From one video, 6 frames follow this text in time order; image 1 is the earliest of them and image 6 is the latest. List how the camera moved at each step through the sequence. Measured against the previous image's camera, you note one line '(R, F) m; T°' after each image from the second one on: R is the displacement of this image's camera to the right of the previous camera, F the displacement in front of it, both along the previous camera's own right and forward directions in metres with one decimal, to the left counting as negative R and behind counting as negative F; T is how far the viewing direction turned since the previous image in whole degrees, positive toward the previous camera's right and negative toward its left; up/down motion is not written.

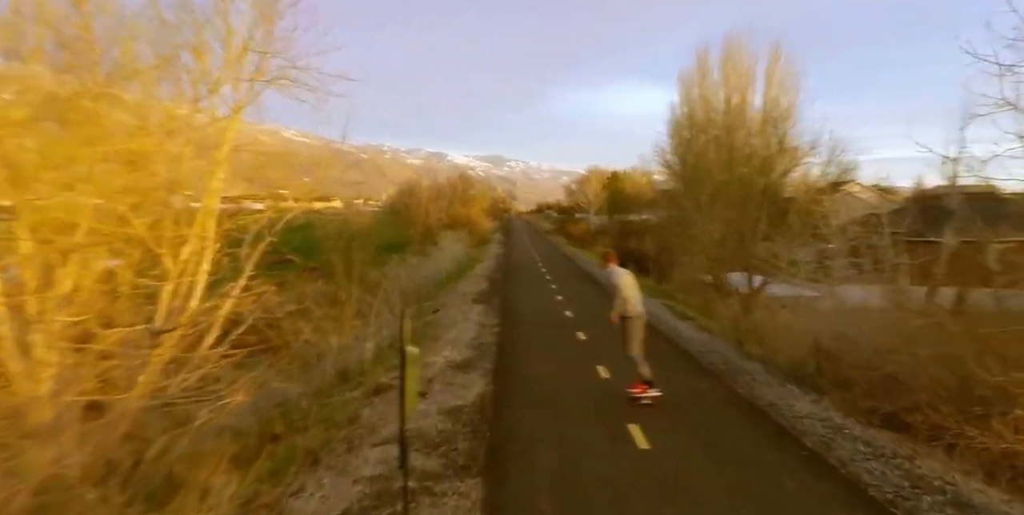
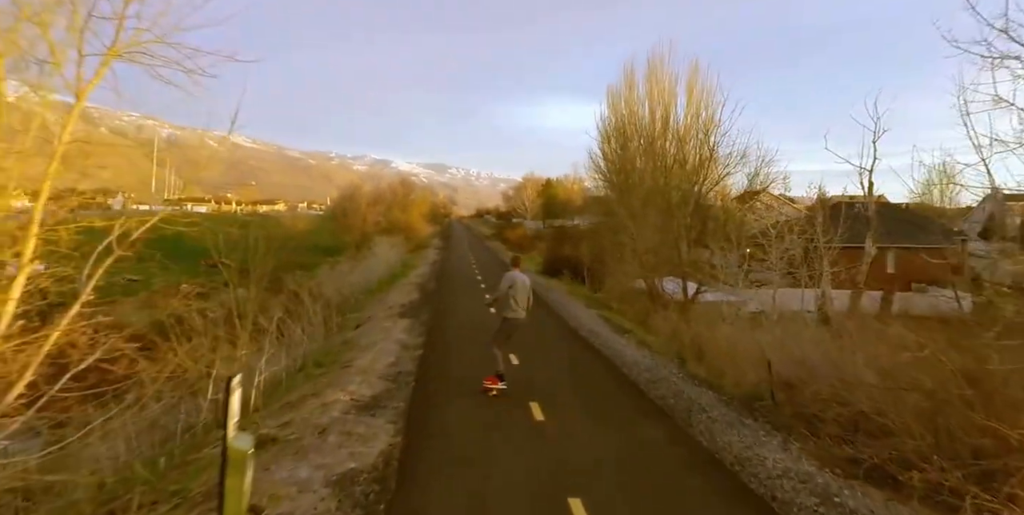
(+0.2, +1.4) m; +7°
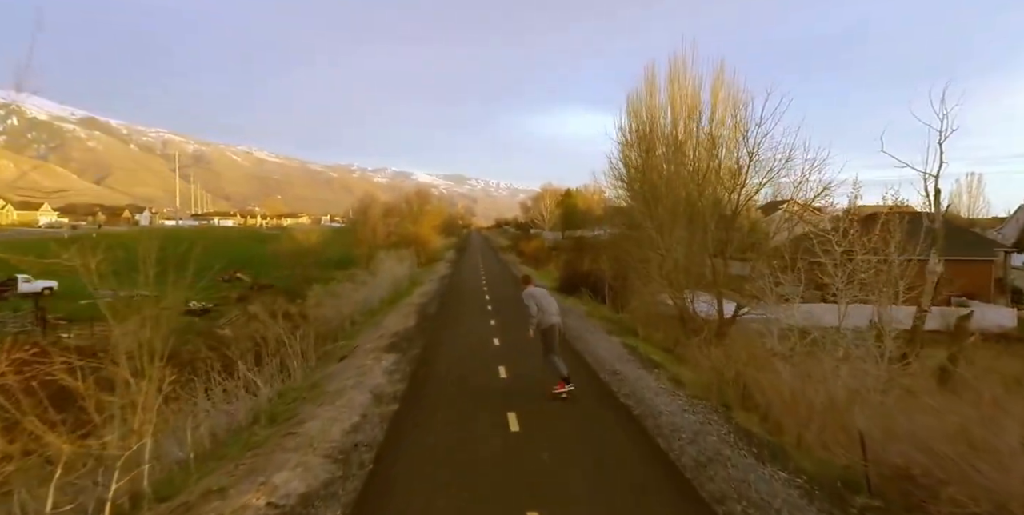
(+0.3, +2.4) m; -2°
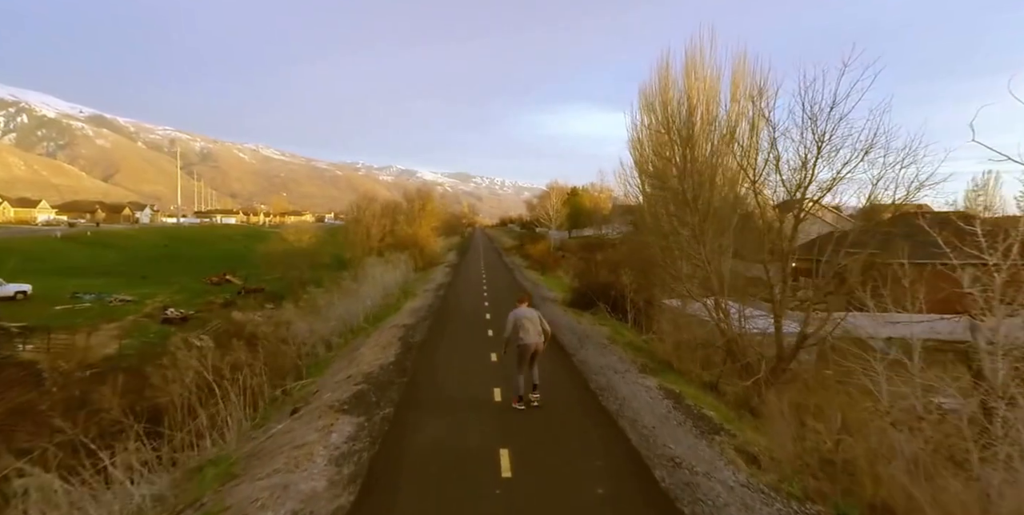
(-0.1, +3.4) m; 0°
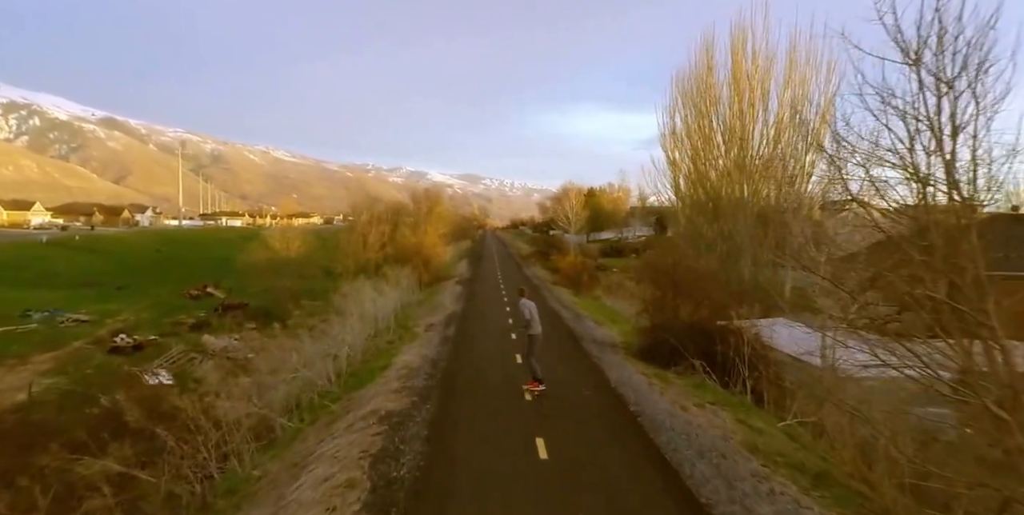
(-0.9, +6.9) m; -1°
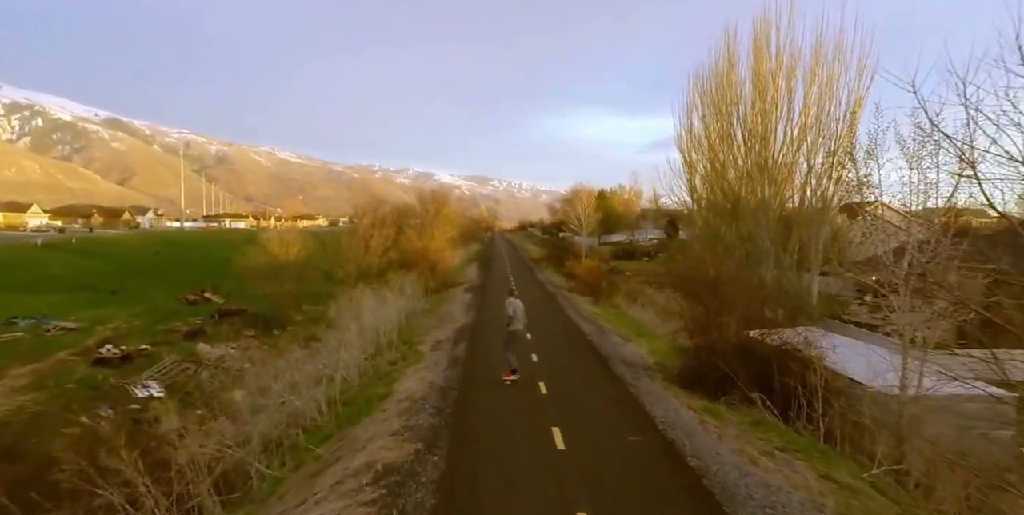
(-0.3, +2.0) m; -1°
